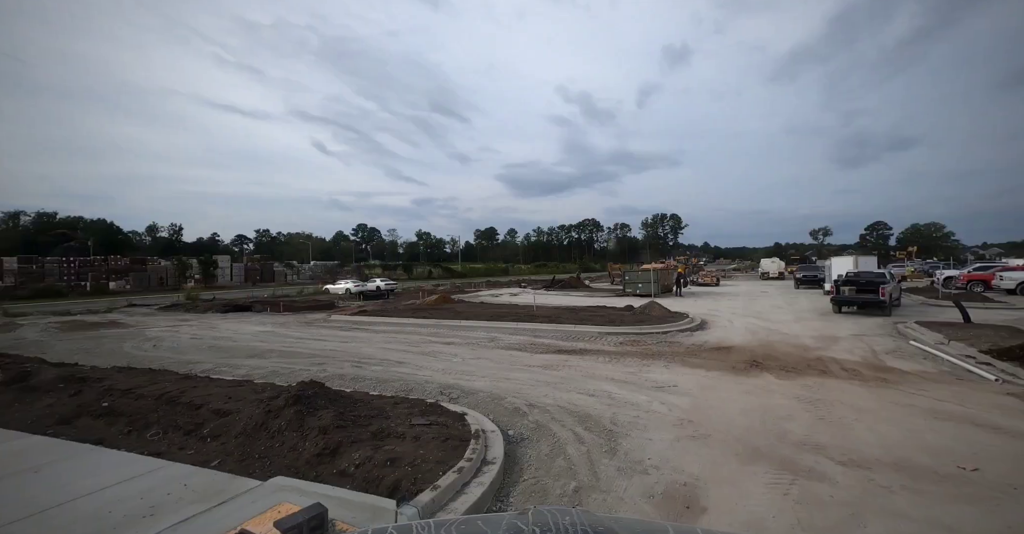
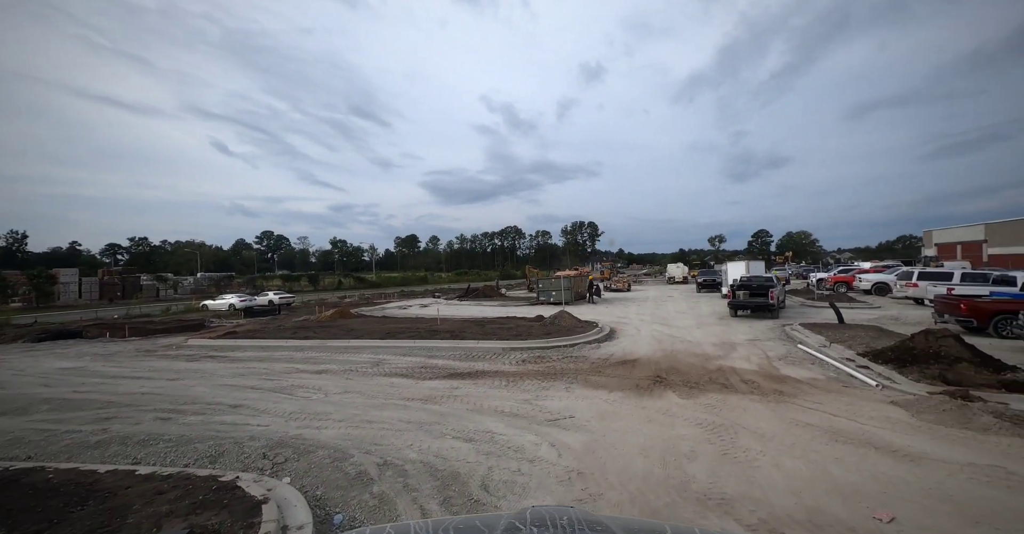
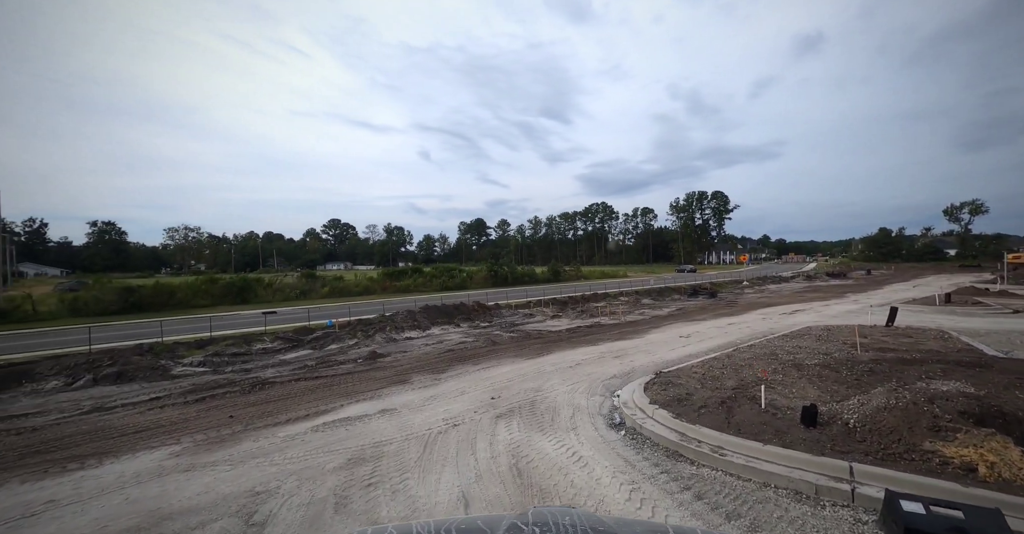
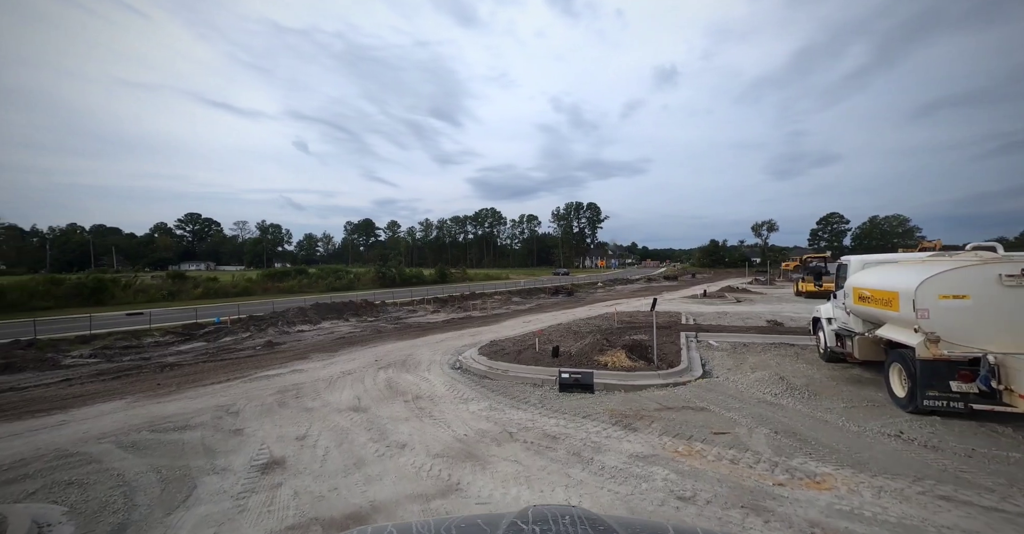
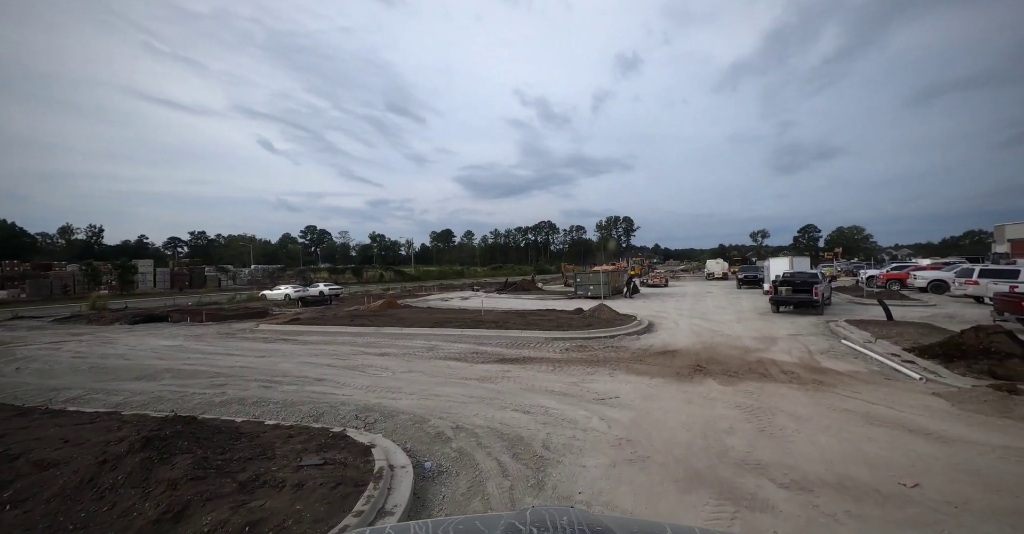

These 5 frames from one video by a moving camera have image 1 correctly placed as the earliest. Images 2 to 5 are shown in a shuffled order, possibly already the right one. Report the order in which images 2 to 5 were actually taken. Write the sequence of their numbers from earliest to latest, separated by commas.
5, 2, 4, 3
